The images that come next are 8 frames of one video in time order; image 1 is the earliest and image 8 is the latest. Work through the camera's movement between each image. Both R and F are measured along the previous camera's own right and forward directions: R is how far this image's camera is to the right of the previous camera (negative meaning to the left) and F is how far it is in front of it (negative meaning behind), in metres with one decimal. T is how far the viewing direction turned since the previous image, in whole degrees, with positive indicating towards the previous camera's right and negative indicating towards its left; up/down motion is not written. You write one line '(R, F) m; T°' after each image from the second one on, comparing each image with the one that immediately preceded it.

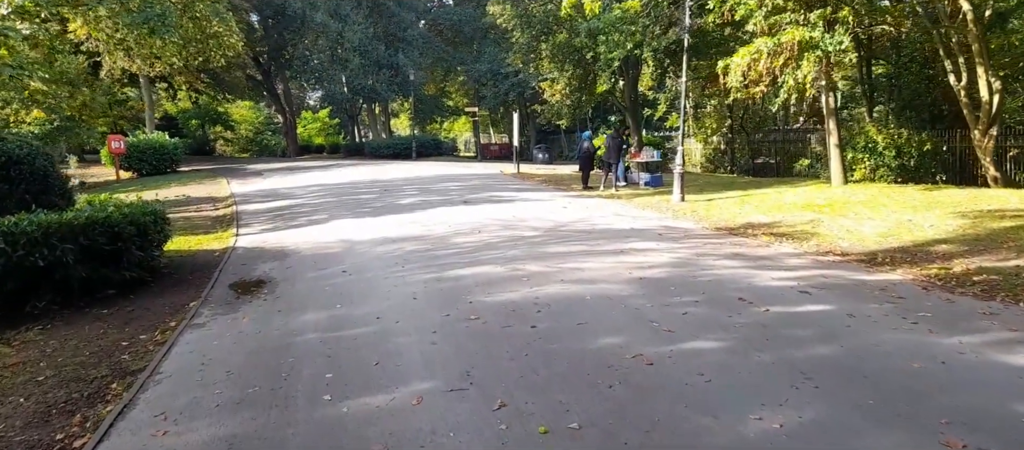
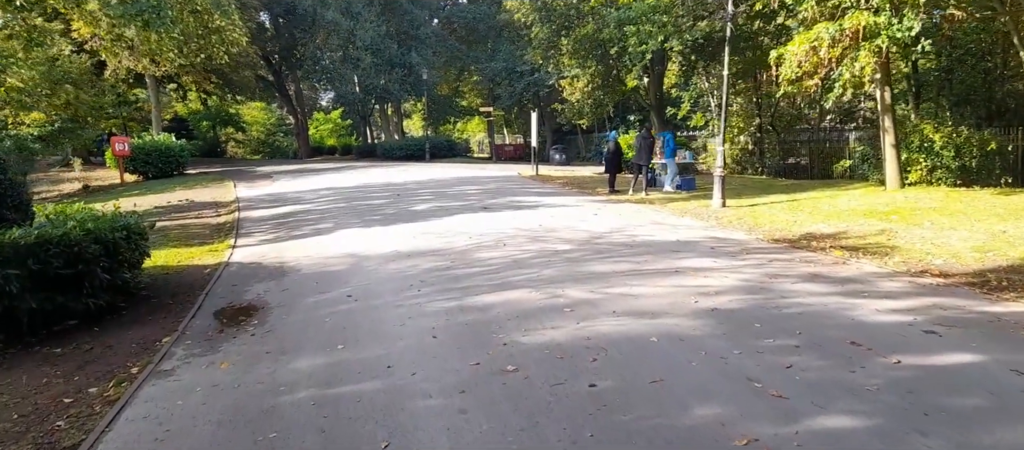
(-0.2, +1.5) m; -1°
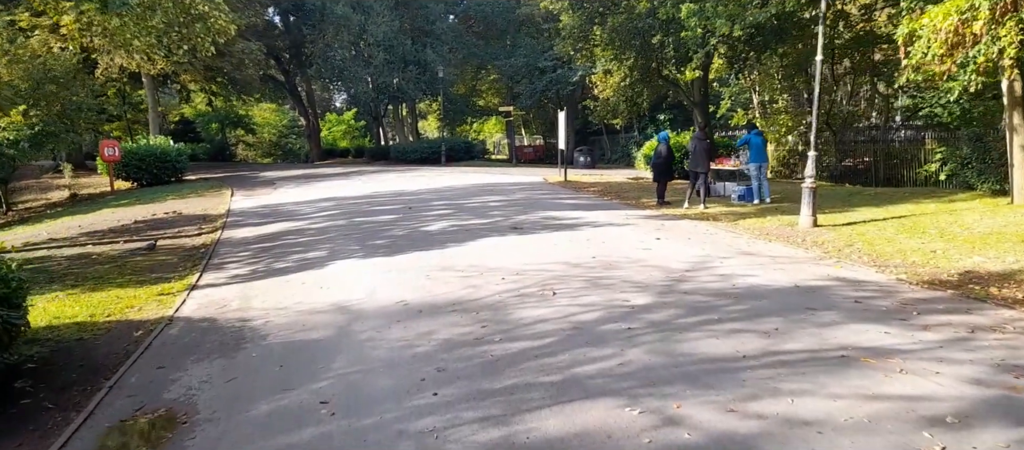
(-0.3, +3.2) m; -1°
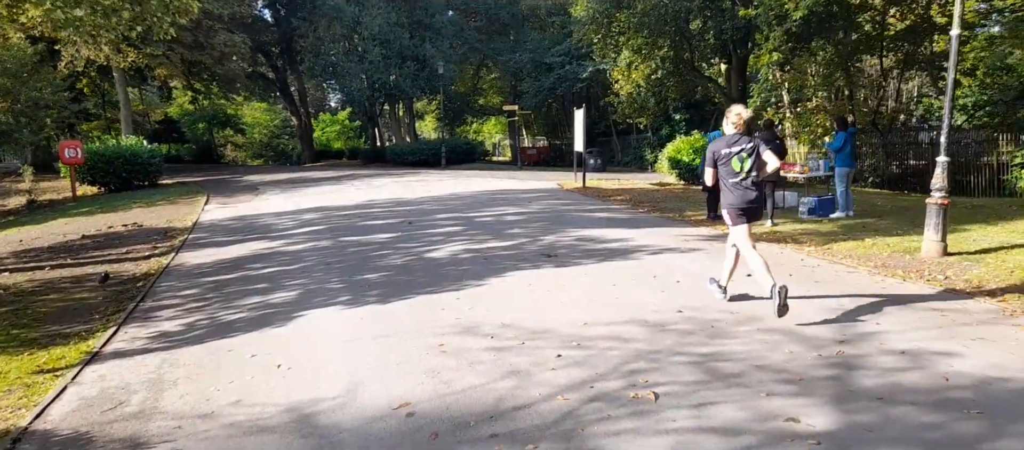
(-0.4, +3.2) m; 0°
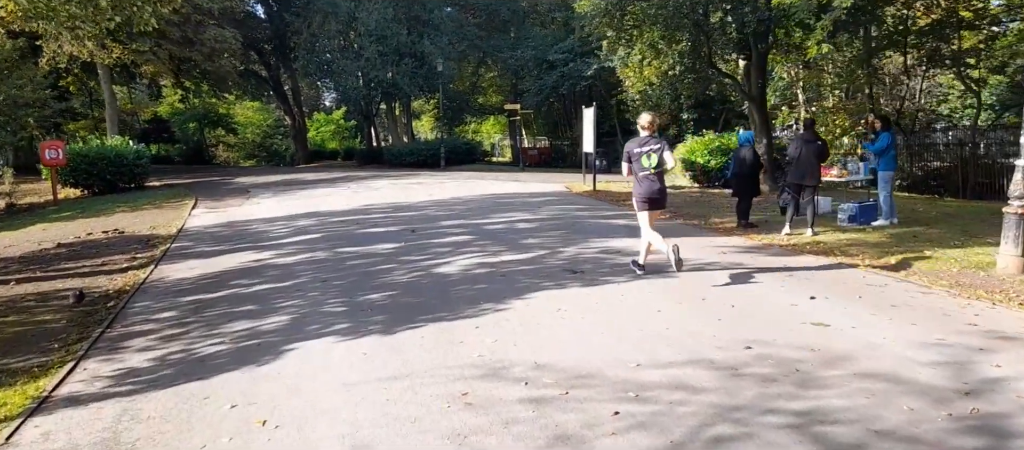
(-0.3, +1.2) m; 0°
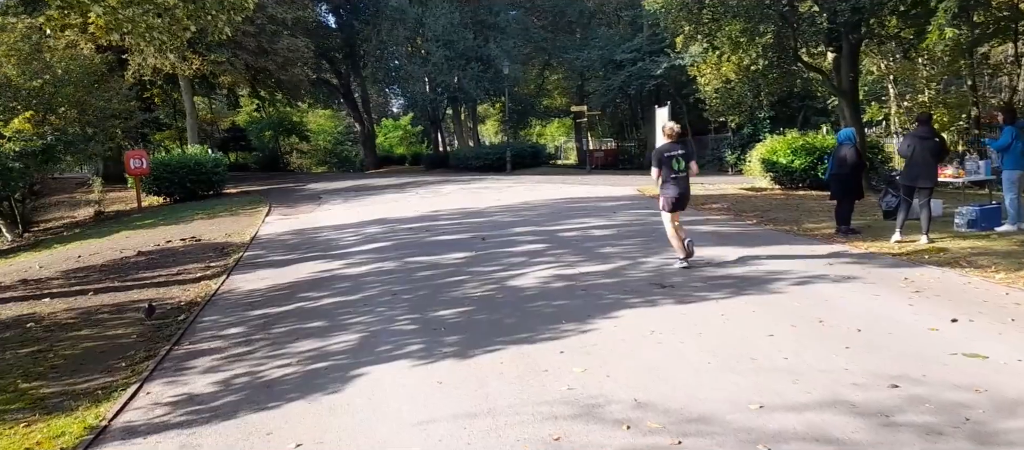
(-0.2, +0.9) m; -4°
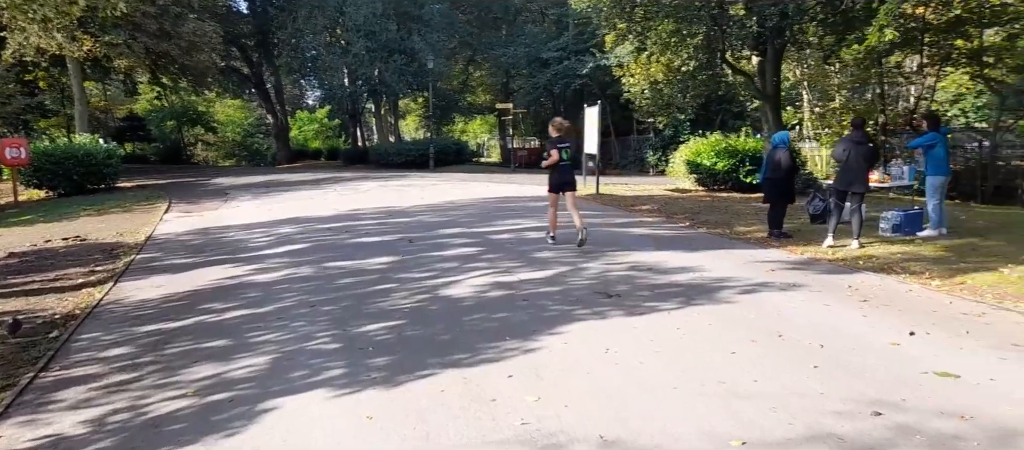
(-0.1, +0.7) m; +5°
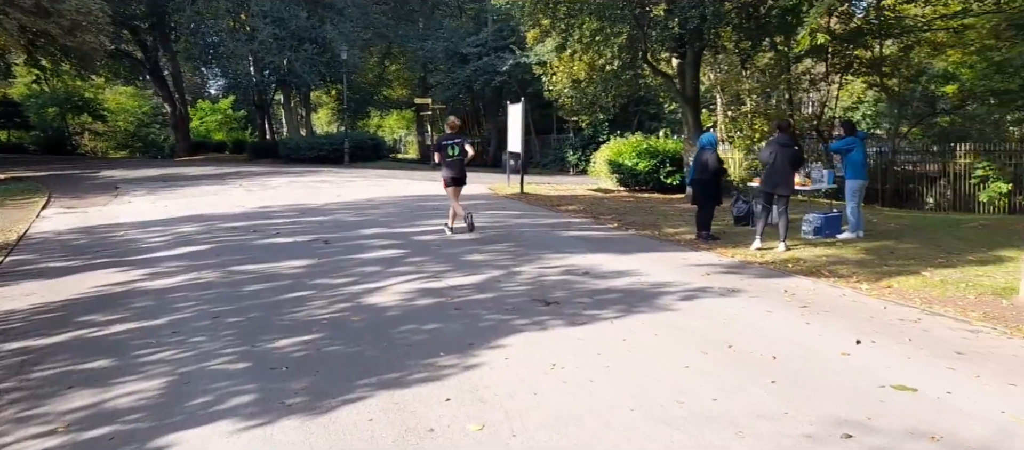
(-0.1, +0.6) m; +5°
